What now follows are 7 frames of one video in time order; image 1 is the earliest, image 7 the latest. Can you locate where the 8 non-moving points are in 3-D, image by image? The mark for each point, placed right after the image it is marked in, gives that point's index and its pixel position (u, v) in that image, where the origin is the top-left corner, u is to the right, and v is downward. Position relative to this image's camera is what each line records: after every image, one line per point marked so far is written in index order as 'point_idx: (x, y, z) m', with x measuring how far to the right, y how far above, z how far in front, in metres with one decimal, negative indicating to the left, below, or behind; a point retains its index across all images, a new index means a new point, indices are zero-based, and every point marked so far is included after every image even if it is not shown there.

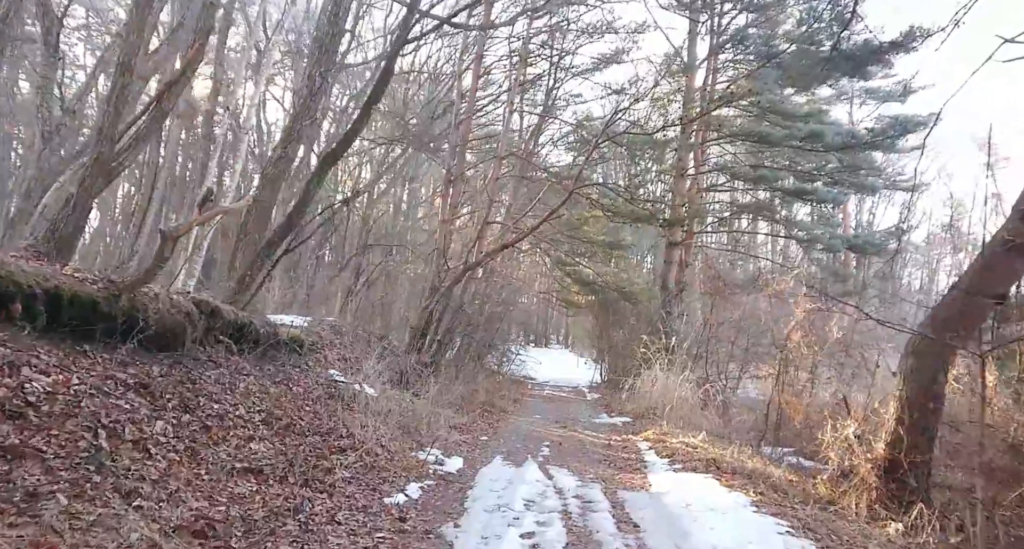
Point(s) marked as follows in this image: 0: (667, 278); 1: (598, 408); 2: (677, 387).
0: (+3.8, -0.1, +16.6) m
1: (+1.8, -2.8, +14.2) m
2: (+2.6, -1.8, +10.9) m
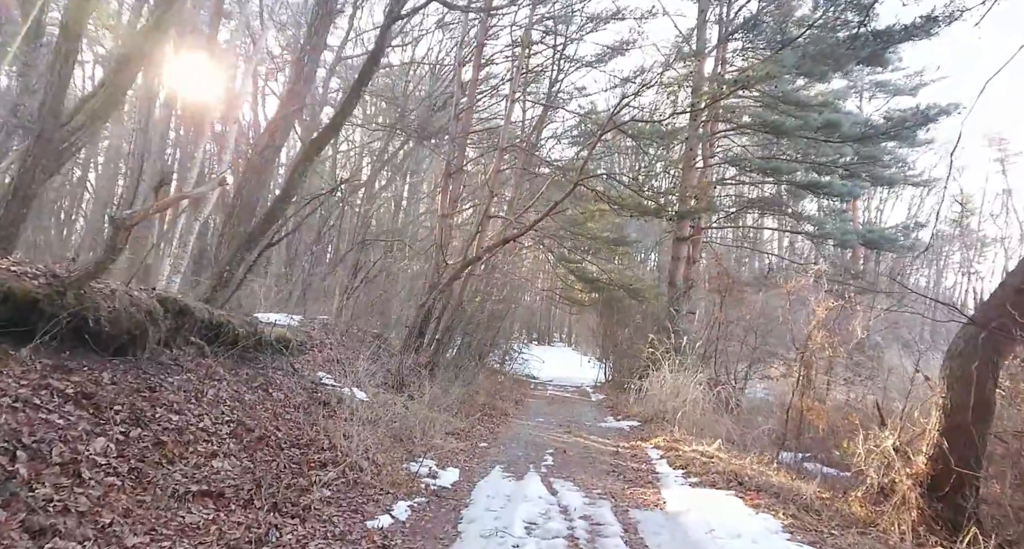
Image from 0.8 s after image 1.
0: (+3.8, 0.0, +16.1) m
1: (+1.8, -2.7, +13.7) m
2: (+2.6, -1.8, +10.4) m
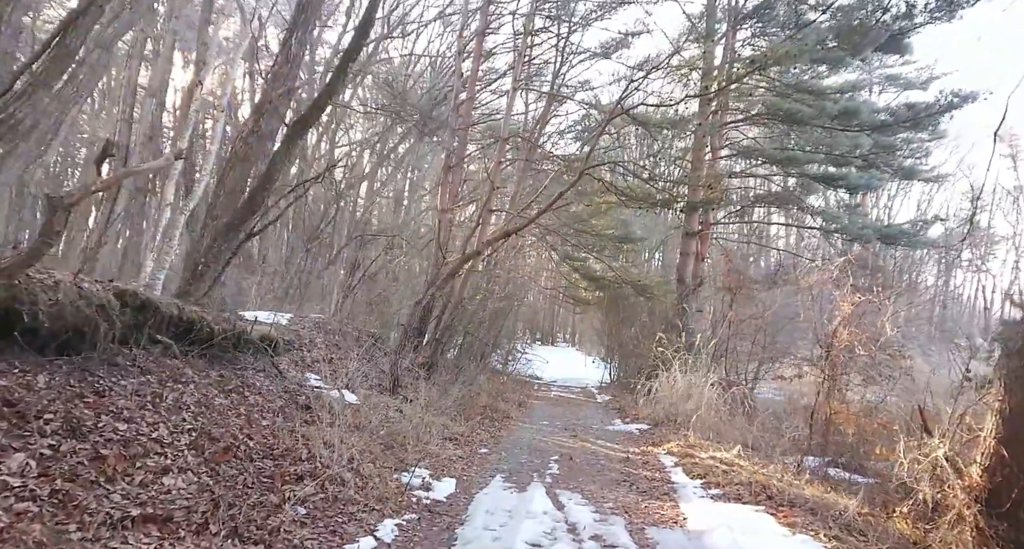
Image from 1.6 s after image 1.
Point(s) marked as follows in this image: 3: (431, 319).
0: (+3.9, +0.1, +15.5) m
1: (+1.9, -2.6, +13.1) m
2: (+2.7, -1.7, +9.8) m
3: (-1.5, -0.8, +12.8) m
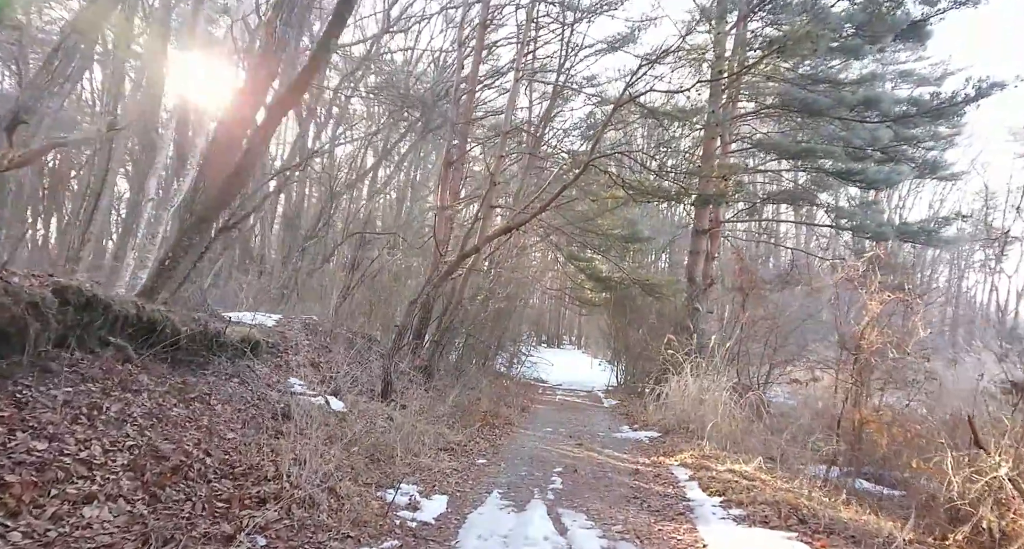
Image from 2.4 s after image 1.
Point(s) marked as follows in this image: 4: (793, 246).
0: (+3.9, +0.1, +14.9) m
1: (+1.9, -2.6, +12.5) m
2: (+2.7, -1.7, +9.2) m
3: (-1.5, -0.8, +12.3) m
4: (+7.7, +0.8, +18.7) m
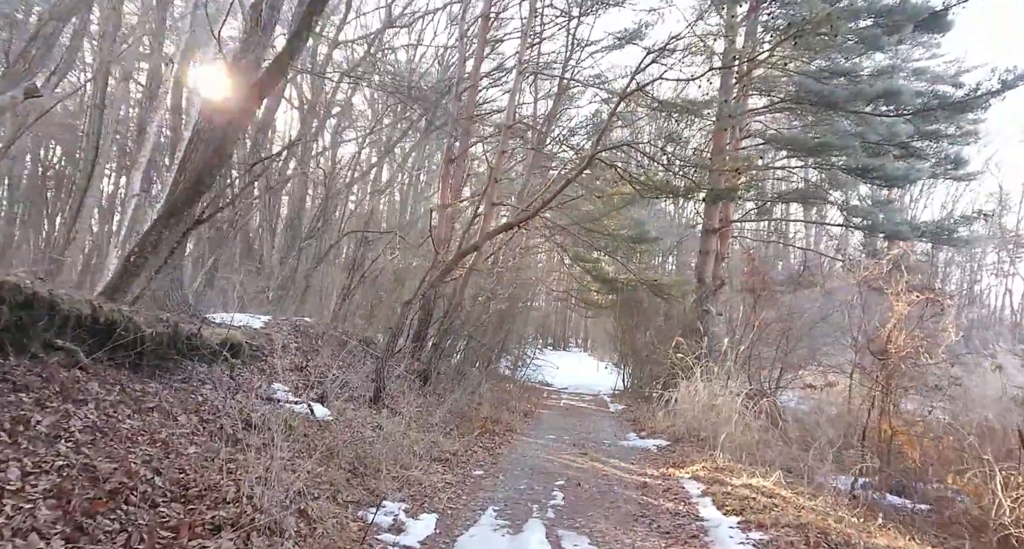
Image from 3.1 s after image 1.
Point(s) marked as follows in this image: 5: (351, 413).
0: (+4.0, +0.1, +14.4) m
1: (+2.0, -2.6, +12.0) m
2: (+2.7, -1.7, +8.7) m
3: (-1.4, -0.8, +11.8) m
4: (+7.8, +0.7, +18.2) m
5: (-1.5, -1.3, +6.6) m
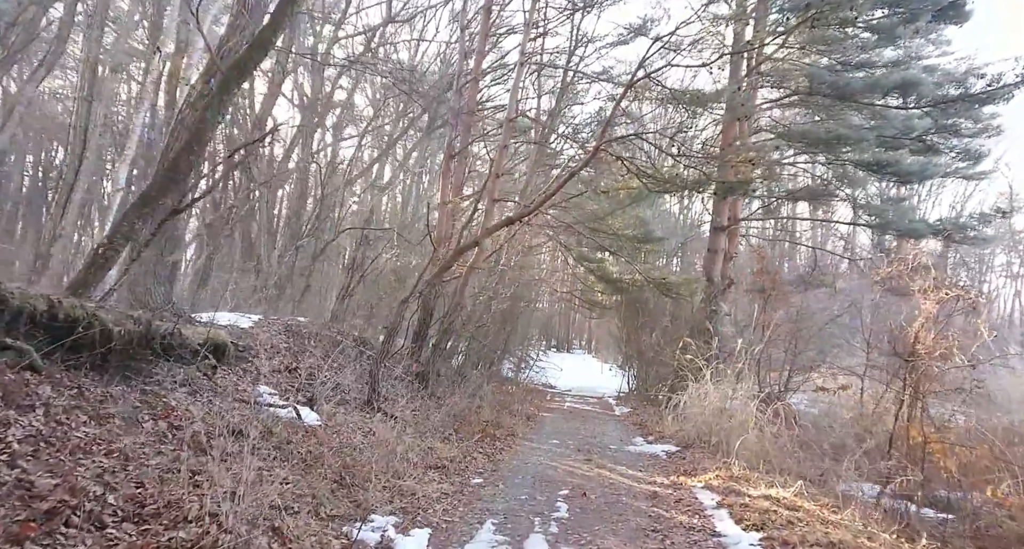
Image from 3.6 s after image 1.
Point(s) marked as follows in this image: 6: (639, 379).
0: (+4.1, +0.1, +14.0) m
1: (+2.0, -2.6, +11.6) m
2: (+2.7, -1.6, +8.3) m
3: (-1.4, -0.8, +11.4) m
4: (+7.8, +0.8, +17.7) m
5: (-1.5, -1.3, +6.3) m
6: (+3.3, -2.7, +17.7) m
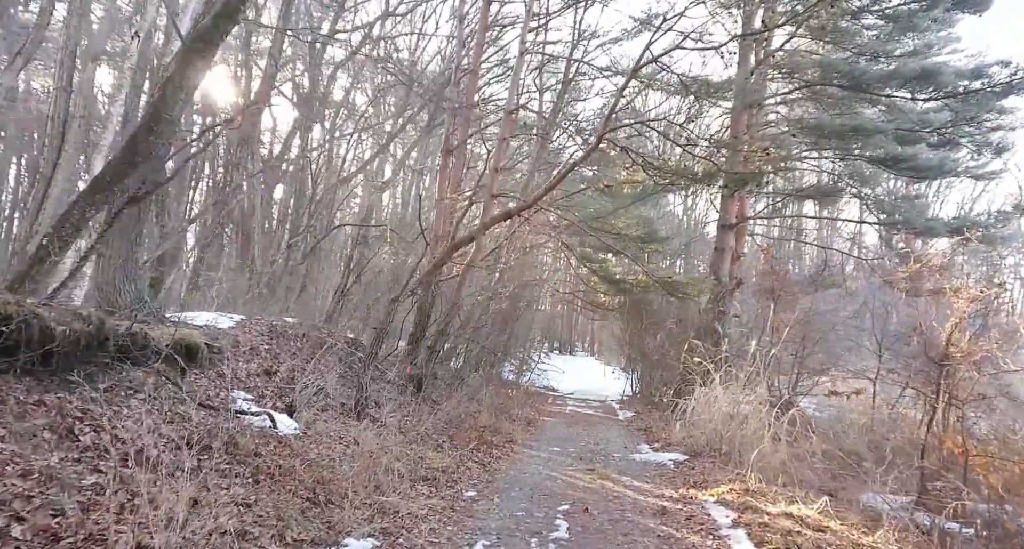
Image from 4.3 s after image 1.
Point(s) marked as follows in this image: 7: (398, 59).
0: (+4.1, +0.1, +13.5) m
1: (+2.0, -2.6, +11.1) m
2: (+2.7, -1.6, +7.8) m
3: (-1.4, -0.8, +10.9) m
4: (+7.8, +0.7, +17.2) m
5: (-1.6, -1.3, +5.8) m
6: (+3.3, -2.7, +17.2) m
7: (-2.9, +5.7, +18.0) m
